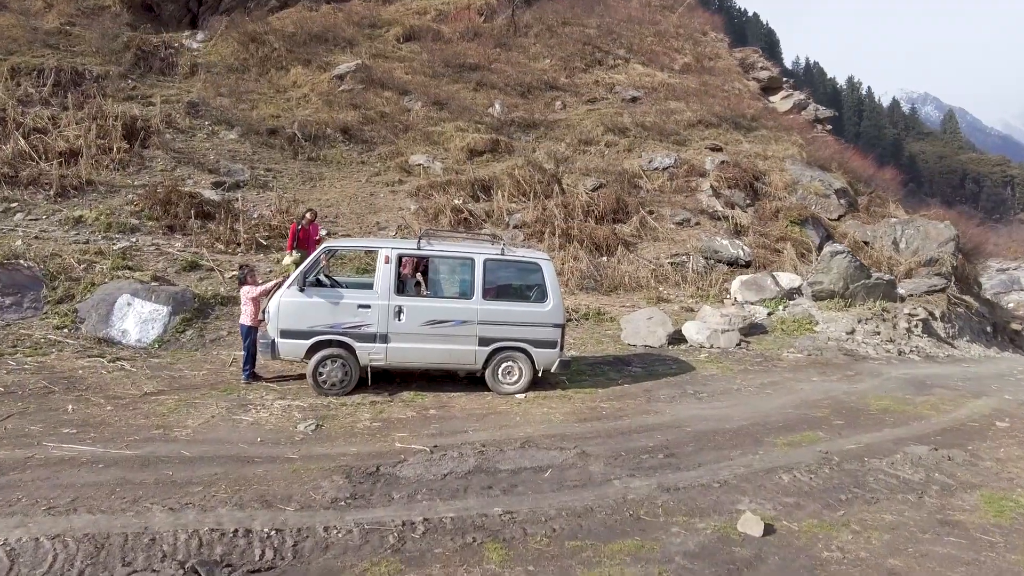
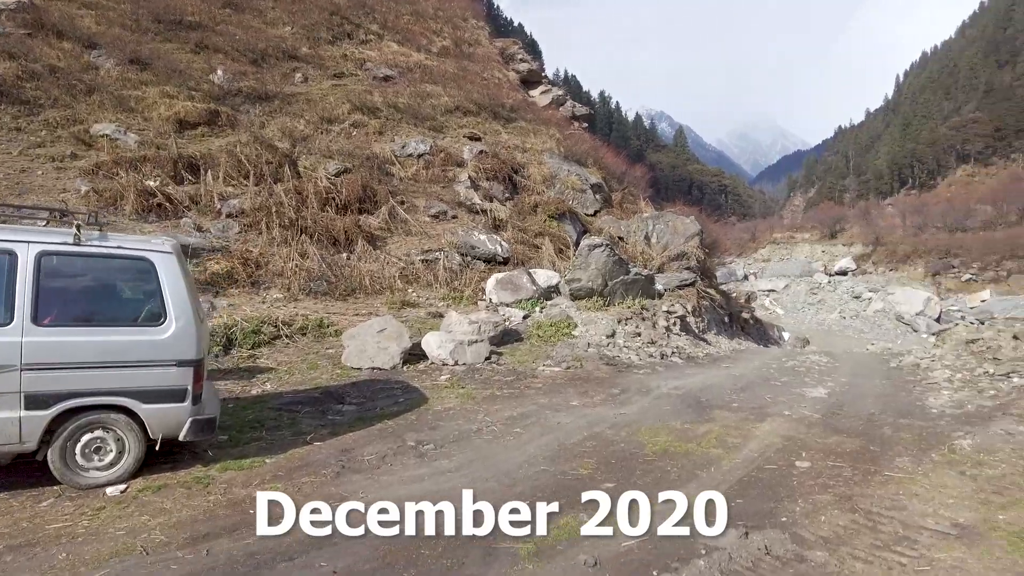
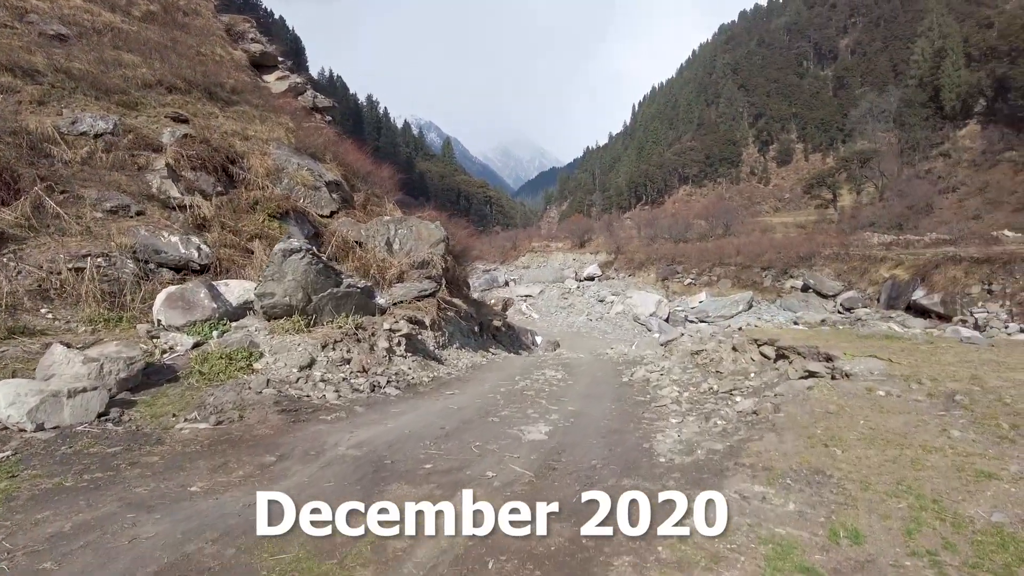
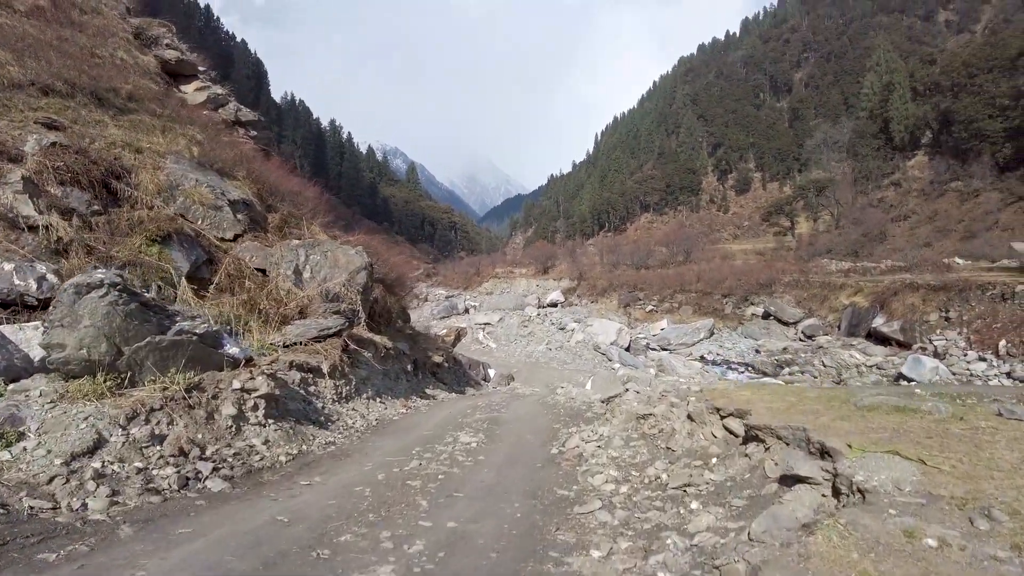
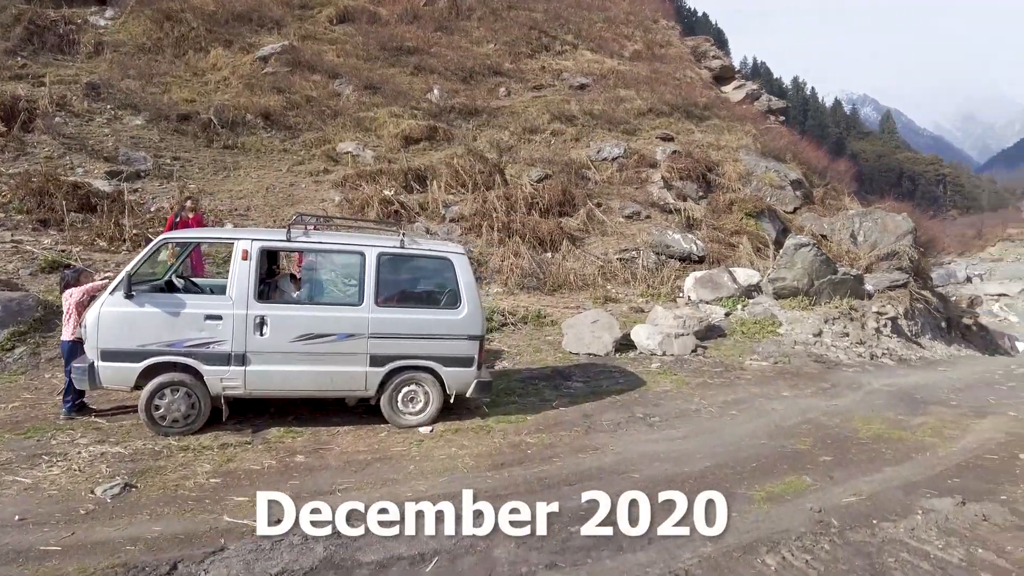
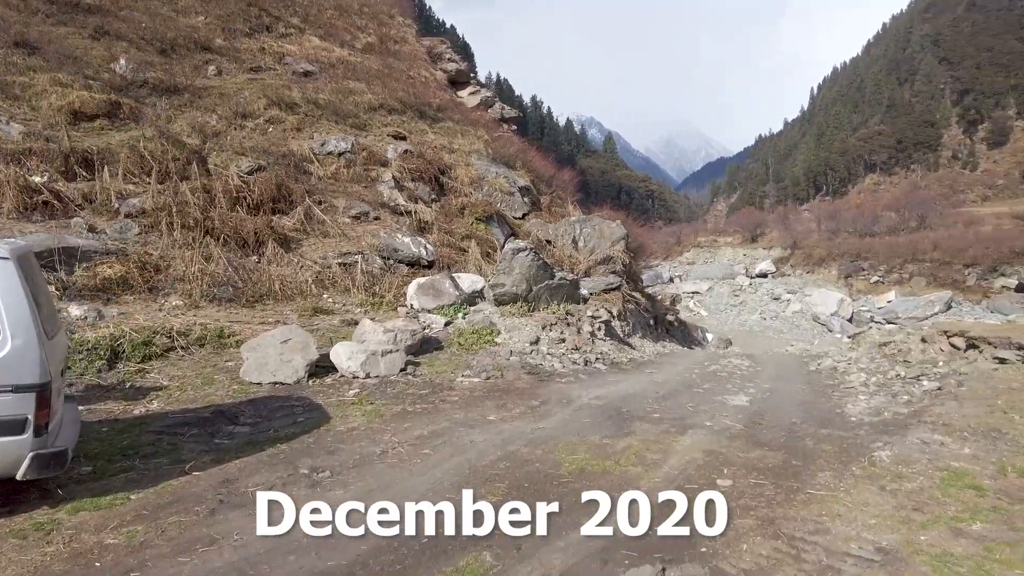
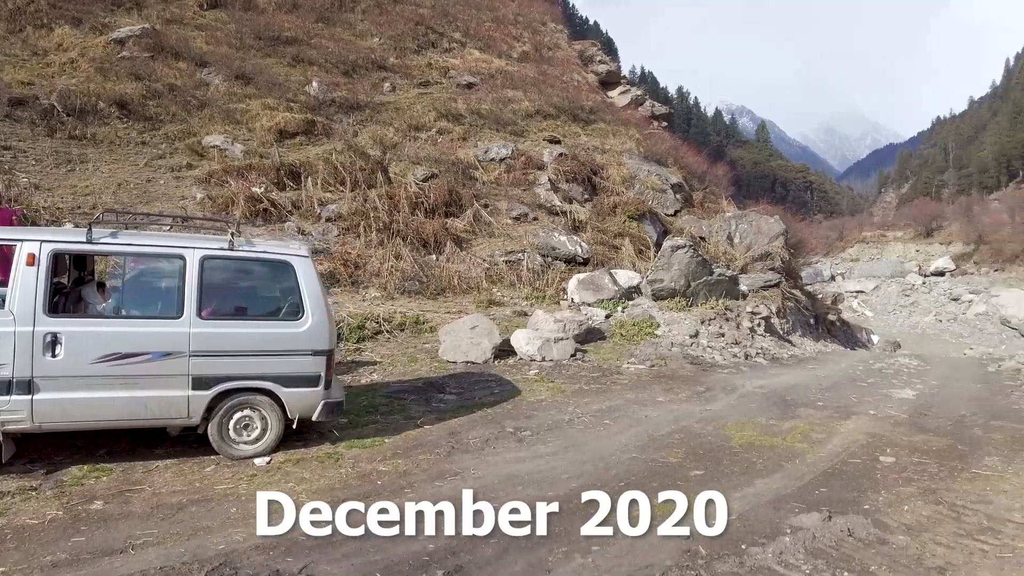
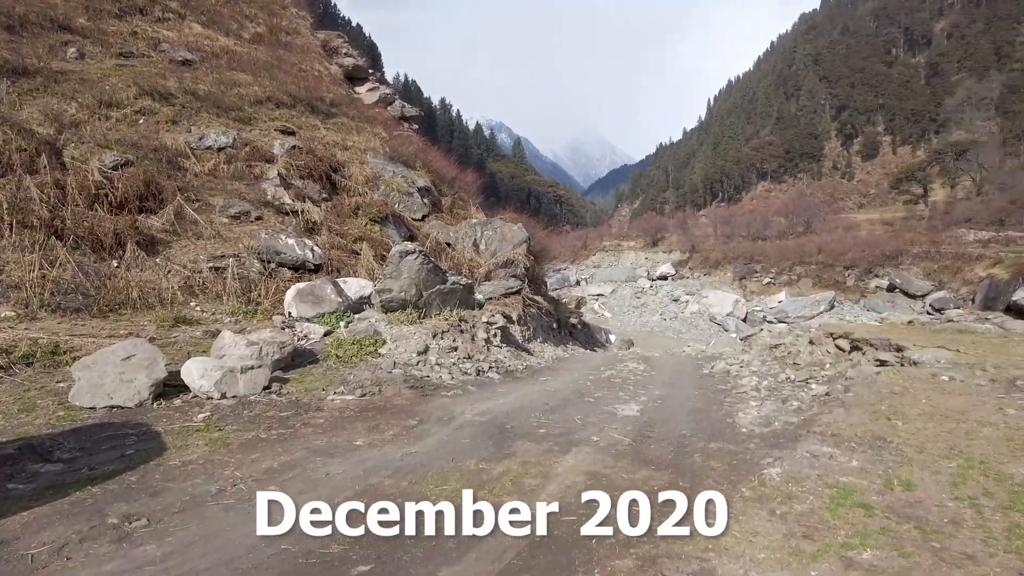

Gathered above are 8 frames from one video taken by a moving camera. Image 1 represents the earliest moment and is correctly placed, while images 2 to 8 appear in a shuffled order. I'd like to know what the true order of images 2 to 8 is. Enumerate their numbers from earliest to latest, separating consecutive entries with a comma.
5, 7, 2, 6, 8, 3, 4
